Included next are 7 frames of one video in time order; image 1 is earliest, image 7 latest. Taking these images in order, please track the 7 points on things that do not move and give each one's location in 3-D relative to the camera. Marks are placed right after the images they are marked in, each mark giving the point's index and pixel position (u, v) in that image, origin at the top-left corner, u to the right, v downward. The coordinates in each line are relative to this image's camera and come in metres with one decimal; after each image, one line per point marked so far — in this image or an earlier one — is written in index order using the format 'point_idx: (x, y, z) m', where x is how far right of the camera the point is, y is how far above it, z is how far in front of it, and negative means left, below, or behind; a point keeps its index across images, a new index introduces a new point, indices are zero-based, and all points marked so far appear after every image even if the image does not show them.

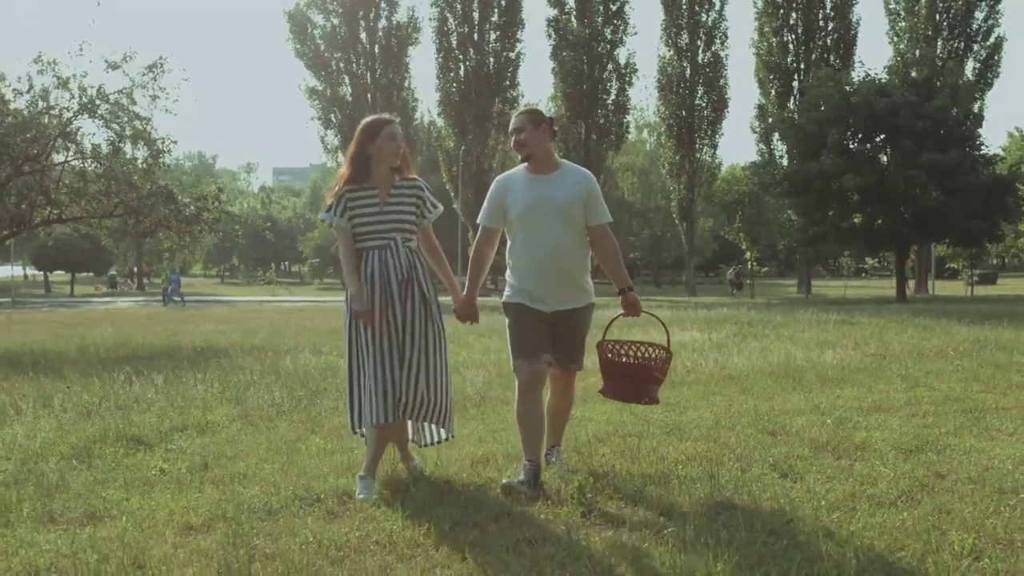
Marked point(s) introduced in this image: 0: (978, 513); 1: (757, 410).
0: (+1.8, -0.9, +4.4) m
1: (+1.8, -0.9, +8.6) m
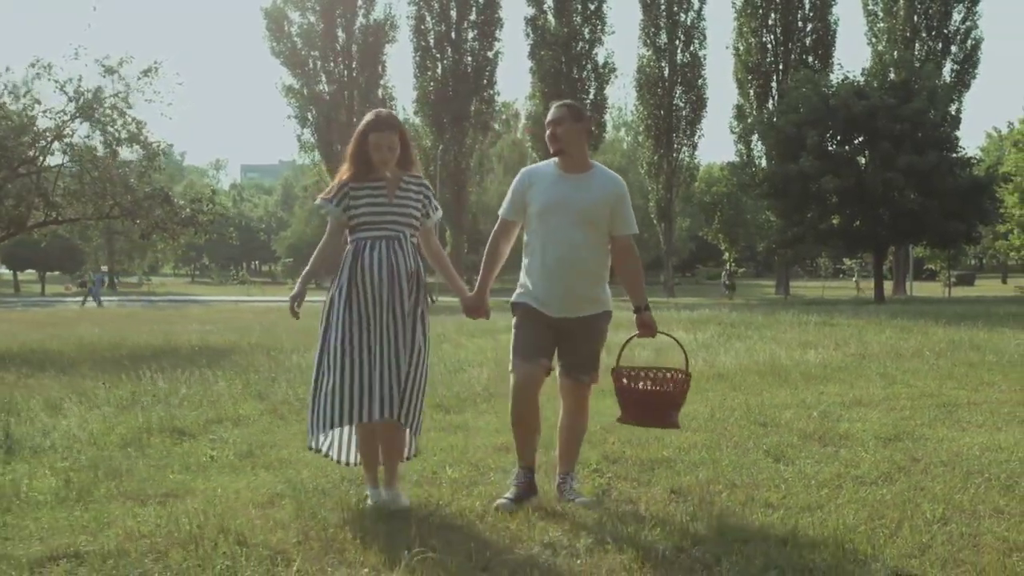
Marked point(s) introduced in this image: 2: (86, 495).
0: (+1.9, -0.9, +5.1) m
1: (+1.9, -0.9, +9.3) m
2: (-1.8, -0.9, +5.0) m
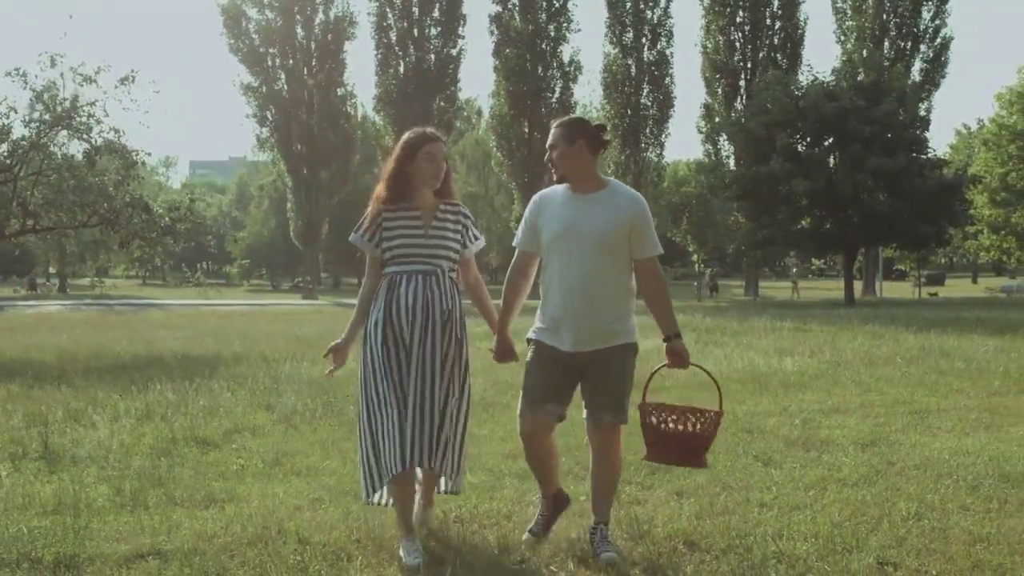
0: (+2.0, -1.0, +5.7) m
1: (+1.9, -1.1, +9.8) m
2: (-1.8, -1.0, +5.5) m
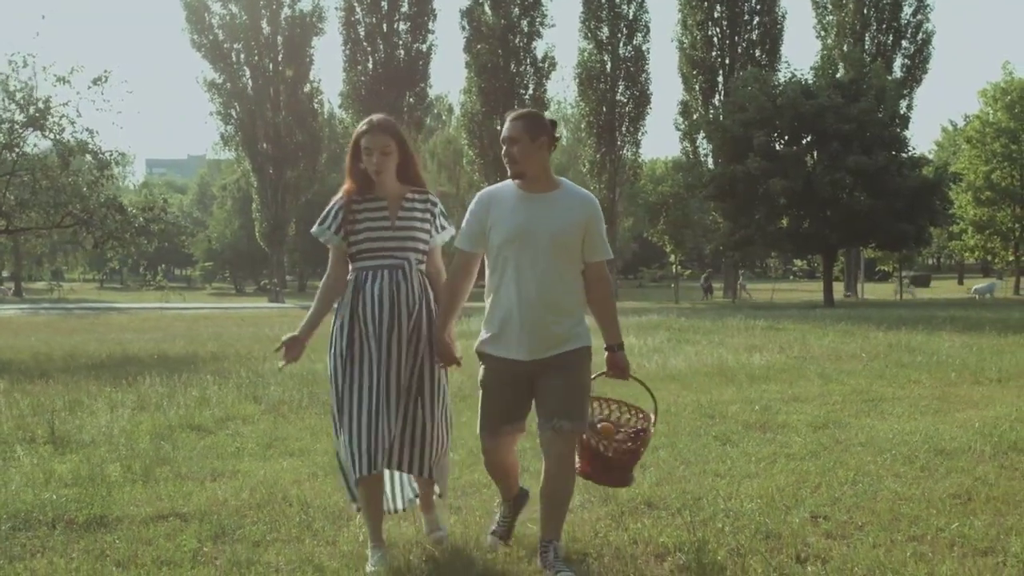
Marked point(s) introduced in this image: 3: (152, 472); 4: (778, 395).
0: (+1.9, -0.9, +6.3) m
1: (+1.7, -1.0, +10.4) m
2: (-1.9, -1.0, +6.0) m
3: (-1.9, -1.0, +6.1) m
4: (+2.5, -1.0, +11.0) m
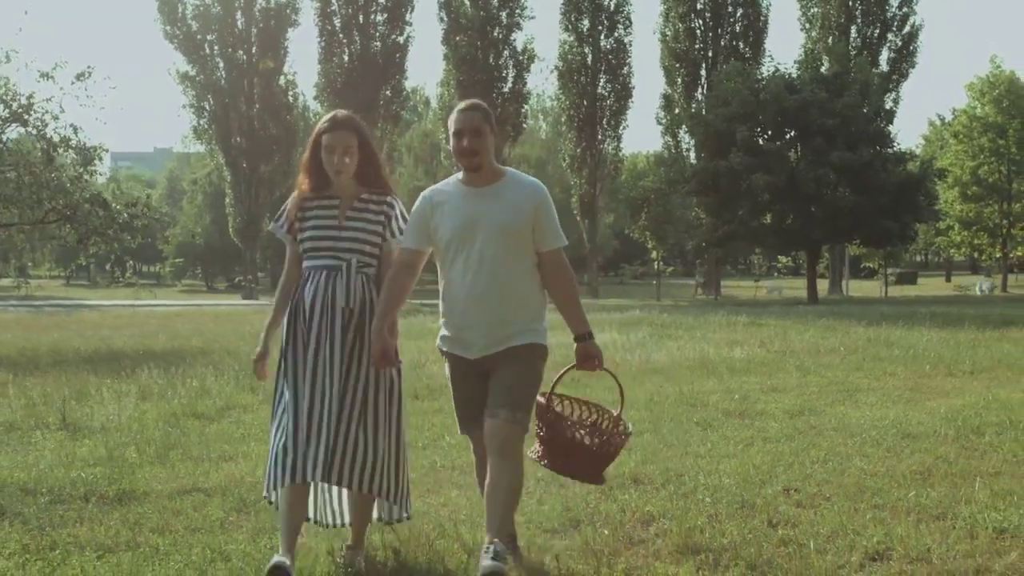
0: (+1.8, -0.9, +6.7) m
1: (+1.6, -1.0, +10.8) m
2: (-1.9, -0.9, +6.4) m
3: (-1.9, -0.9, +6.5) m
4: (+2.4, -1.0, +11.4) m
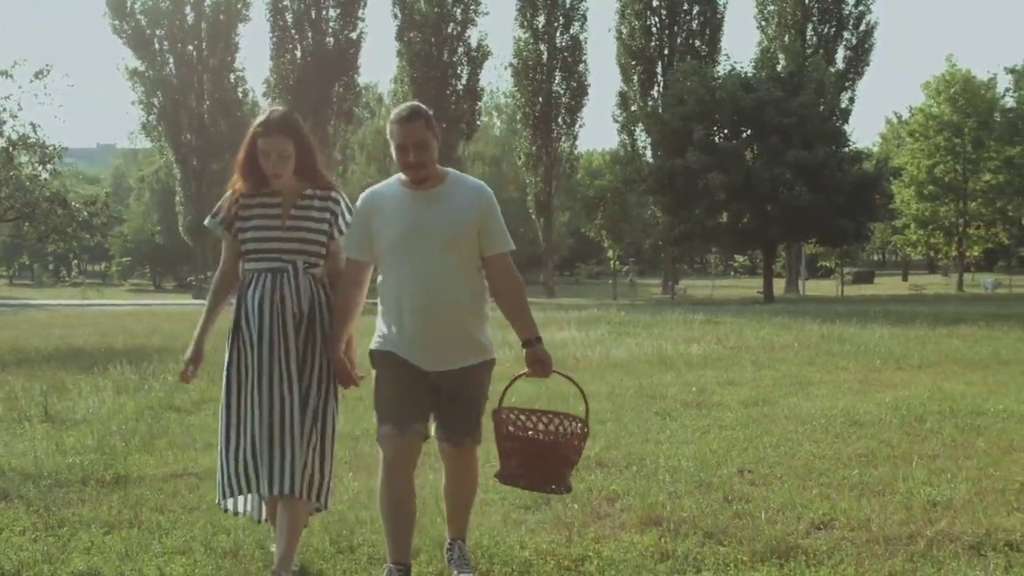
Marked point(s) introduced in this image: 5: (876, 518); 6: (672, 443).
0: (+1.7, -0.9, +7.1) m
1: (+1.3, -0.9, +11.2) m
2: (-2.1, -0.9, +6.6) m
3: (-2.1, -0.9, +6.8) m
4: (+2.1, -0.9, +11.9) m
5: (+1.4, -0.9, +4.6) m
6: (+0.9, -0.9, +6.6) m
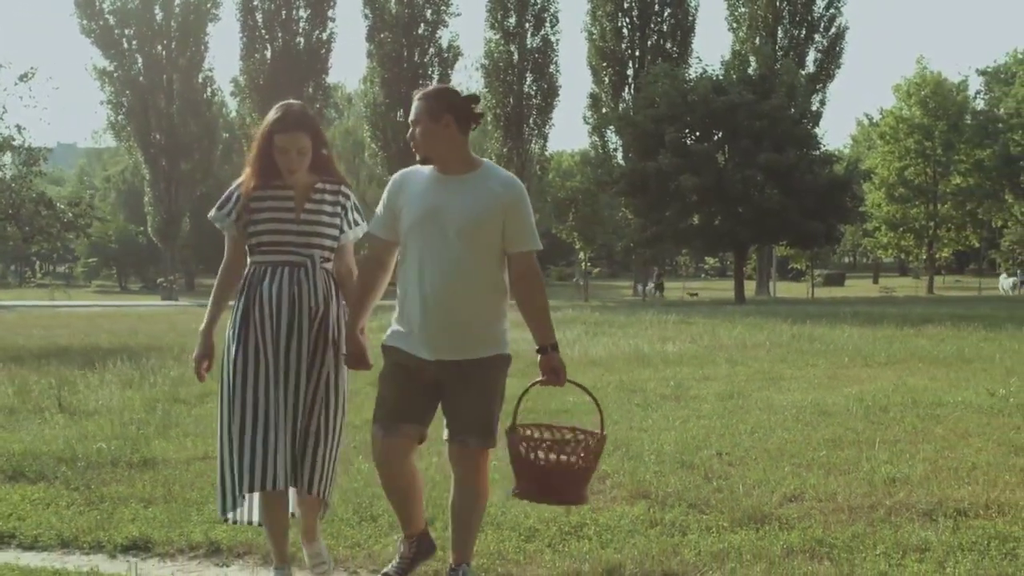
0: (+1.6, -0.9, +7.6) m
1: (+1.1, -0.9, +11.7) m
2: (-2.1, -0.9, +7.1) m
3: (-2.1, -0.9, +7.2) m
4: (+1.9, -0.9, +12.4) m
5: (+1.4, -0.9, +5.1) m
6: (+0.9, -0.9, +7.1) m
